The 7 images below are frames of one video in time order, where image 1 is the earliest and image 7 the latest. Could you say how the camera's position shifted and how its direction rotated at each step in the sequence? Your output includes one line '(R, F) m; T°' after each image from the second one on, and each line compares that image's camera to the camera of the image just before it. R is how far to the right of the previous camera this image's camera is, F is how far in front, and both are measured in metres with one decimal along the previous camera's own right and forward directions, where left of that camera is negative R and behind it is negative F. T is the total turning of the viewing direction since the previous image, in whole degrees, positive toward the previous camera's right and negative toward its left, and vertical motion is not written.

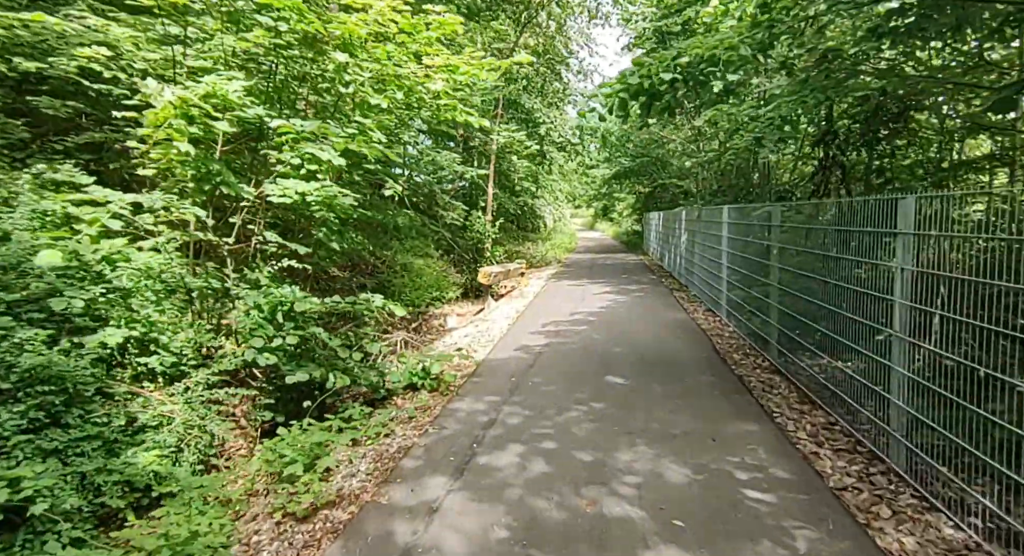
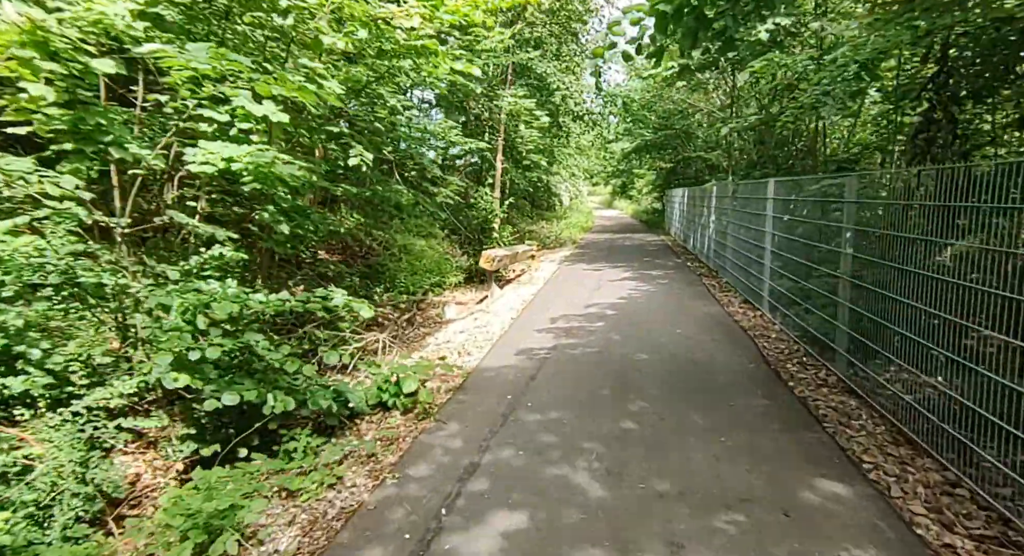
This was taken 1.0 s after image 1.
(+0.2, +1.2) m; -2°
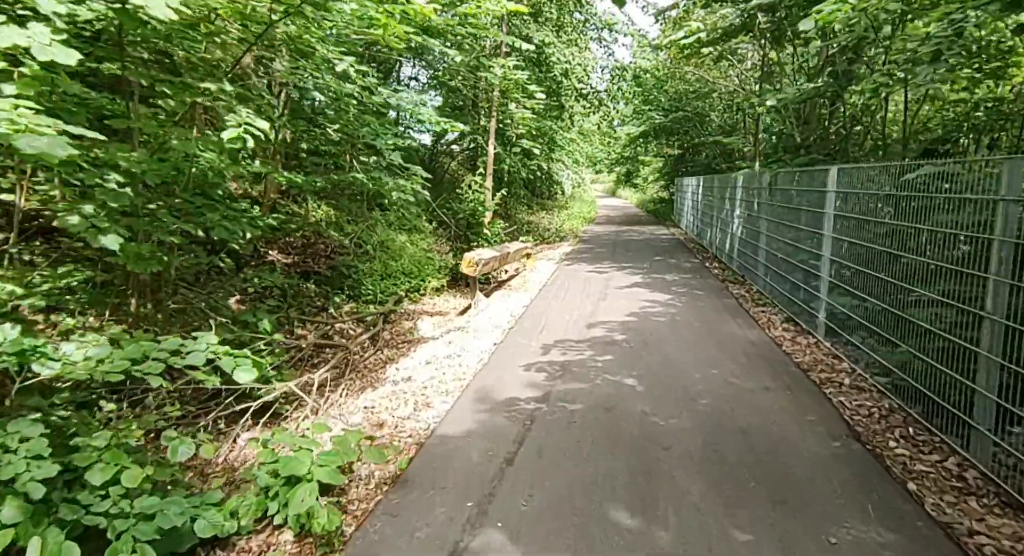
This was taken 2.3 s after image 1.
(+0.2, +1.6) m; 0°
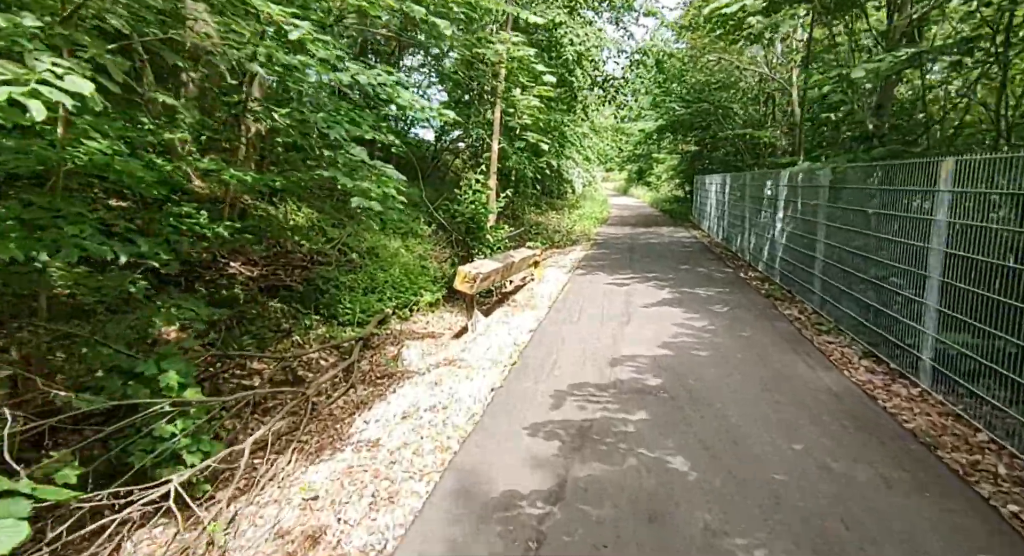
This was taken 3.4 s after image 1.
(+0.1, +1.3) m; -1°
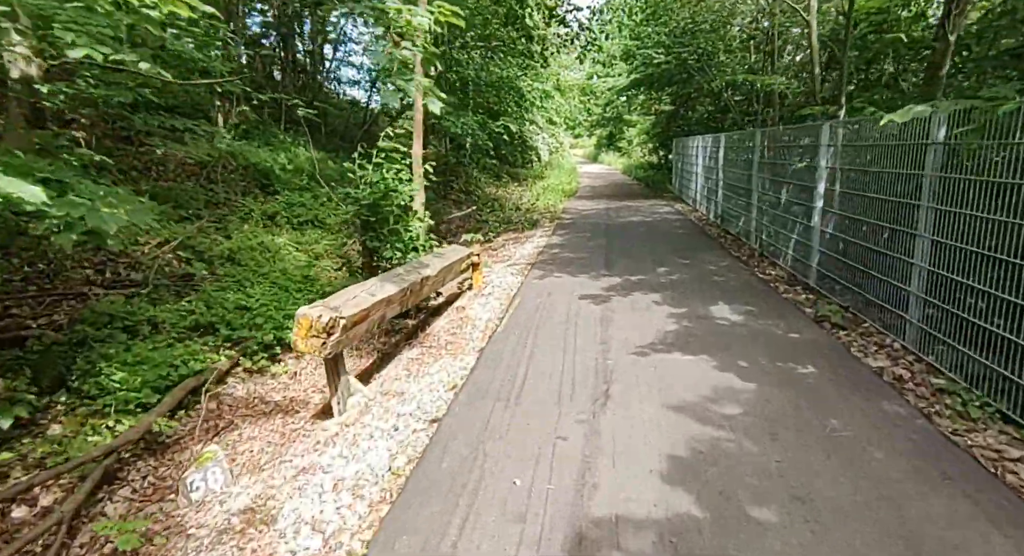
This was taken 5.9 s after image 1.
(+0.6, +3.0) m; +3°
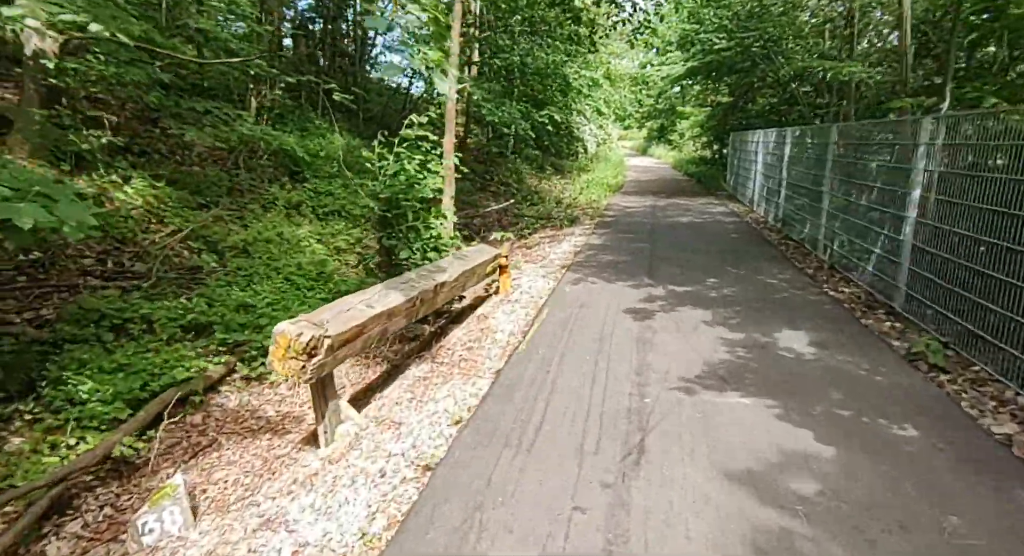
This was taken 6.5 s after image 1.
(+0.1, +0.7) m; -4°
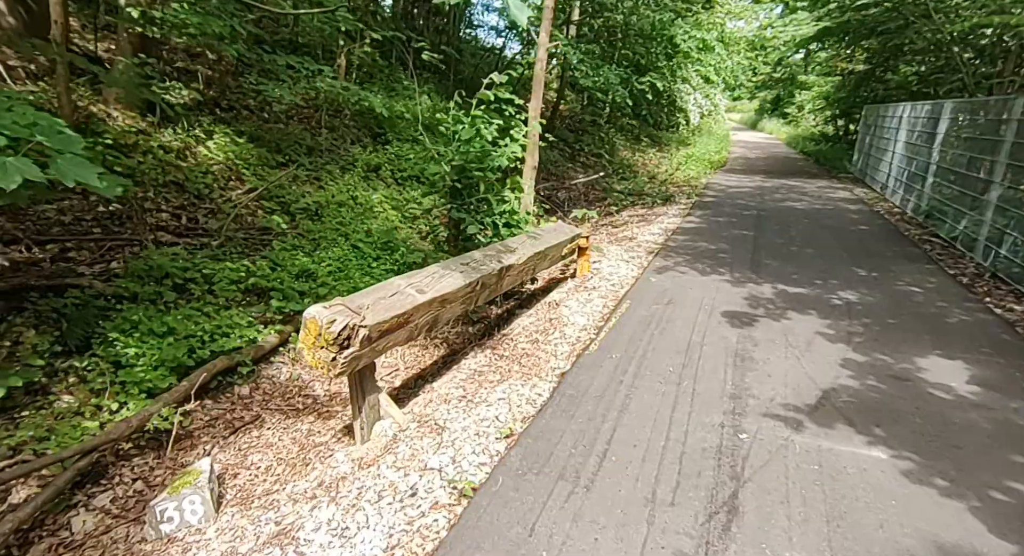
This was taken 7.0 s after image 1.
(+0.1, +0.6) m; -9°
